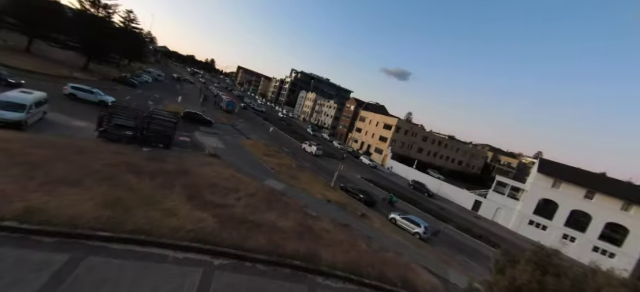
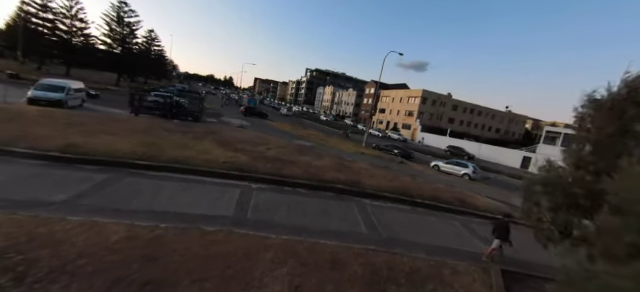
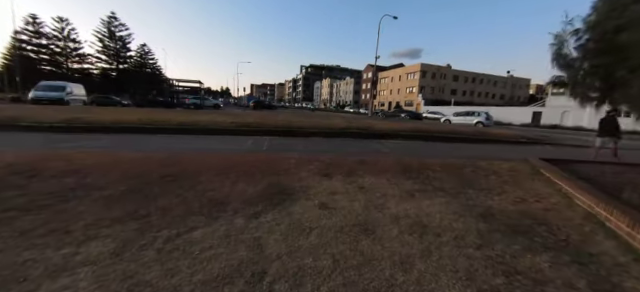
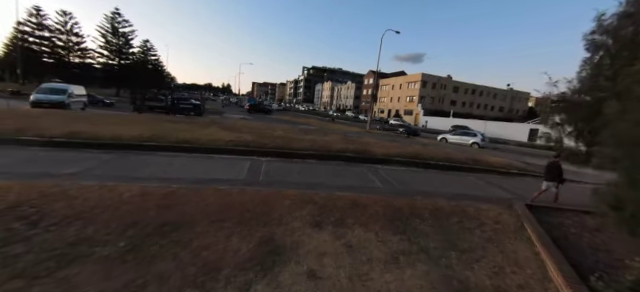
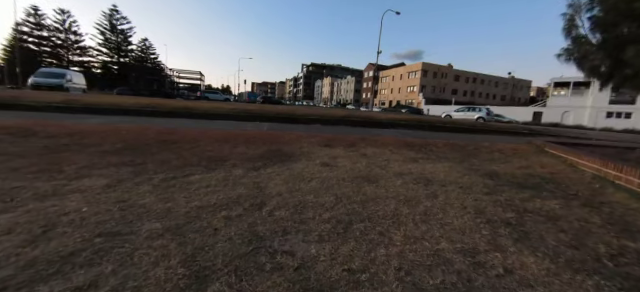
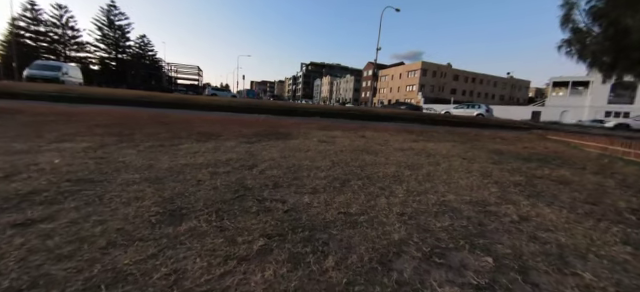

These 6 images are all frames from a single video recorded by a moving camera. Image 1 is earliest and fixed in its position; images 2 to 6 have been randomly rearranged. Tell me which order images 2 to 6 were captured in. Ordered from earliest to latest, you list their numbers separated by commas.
2, 4, 3, 5, 6
